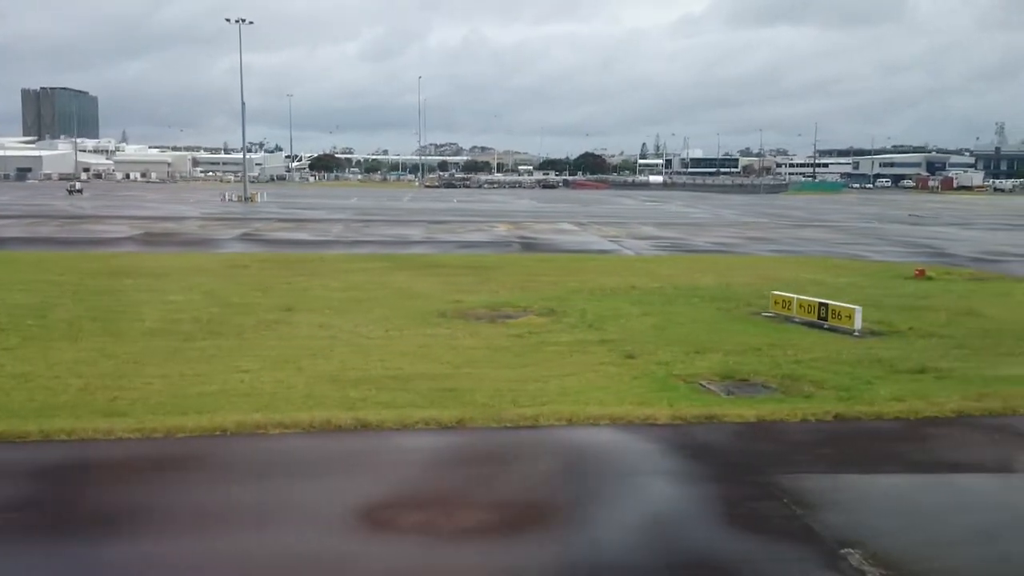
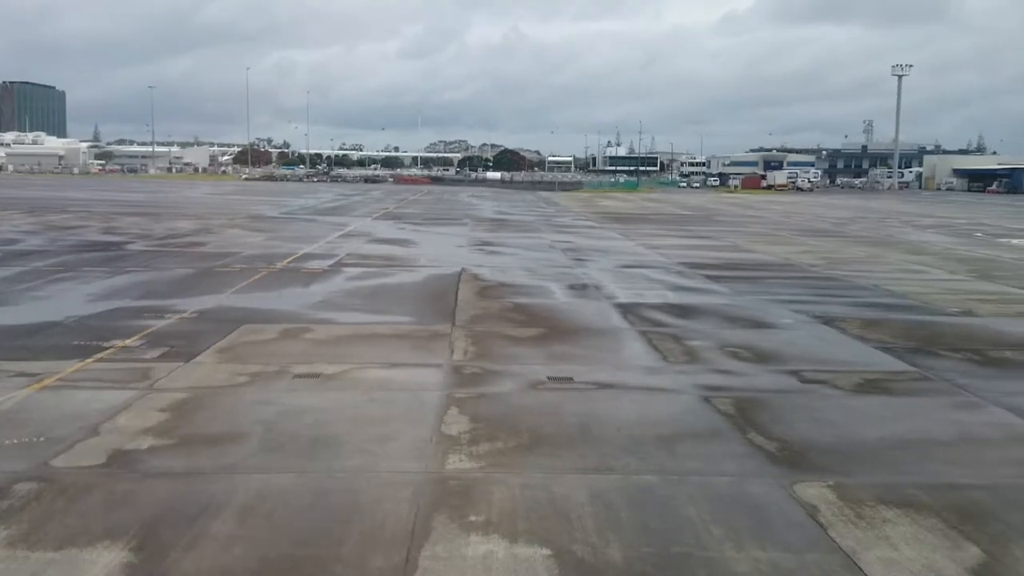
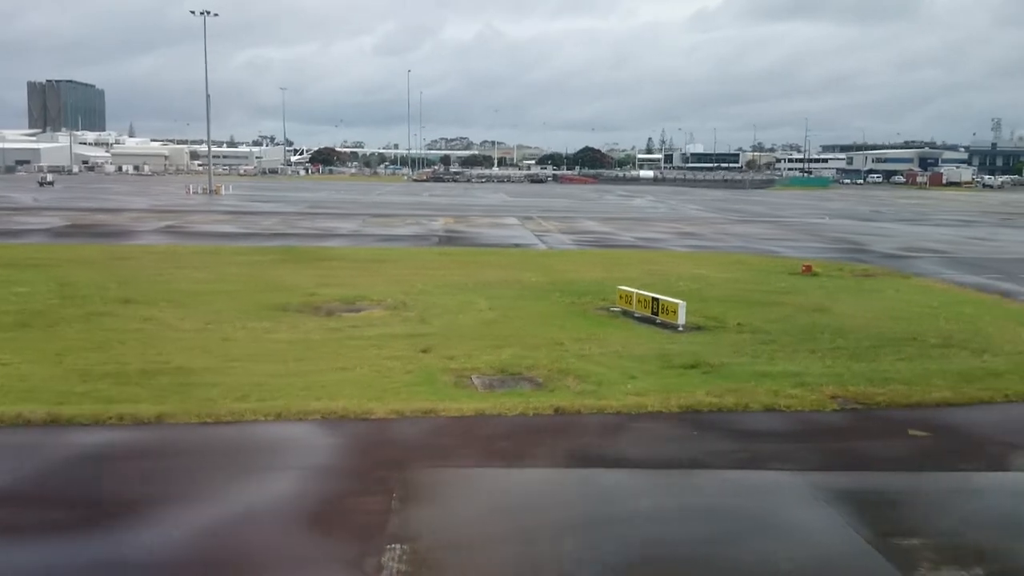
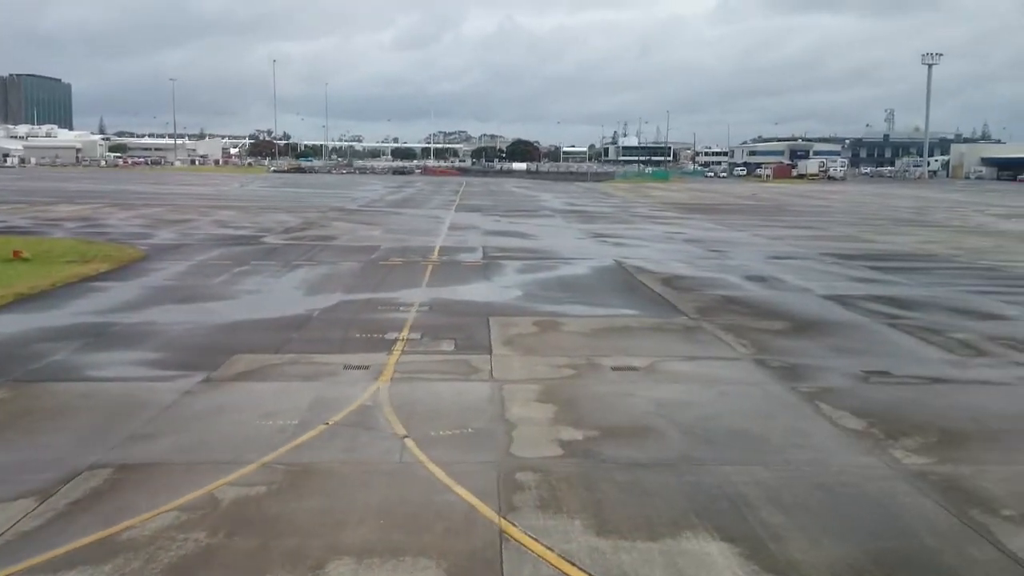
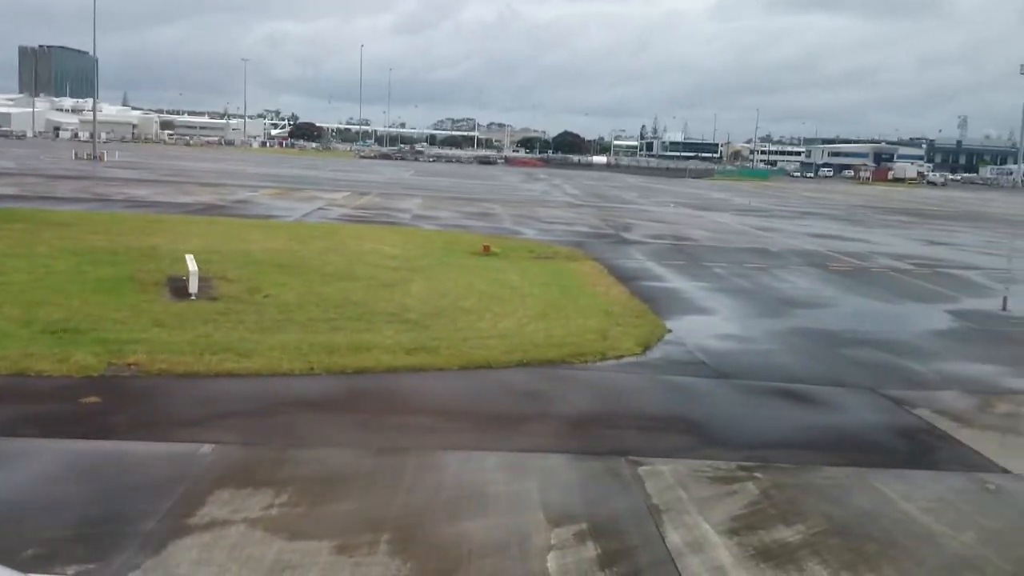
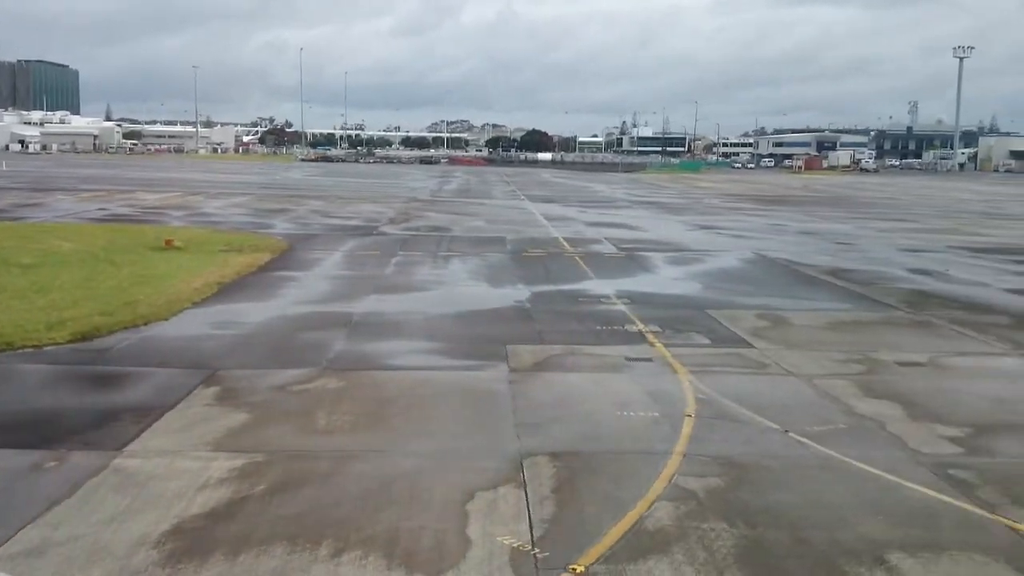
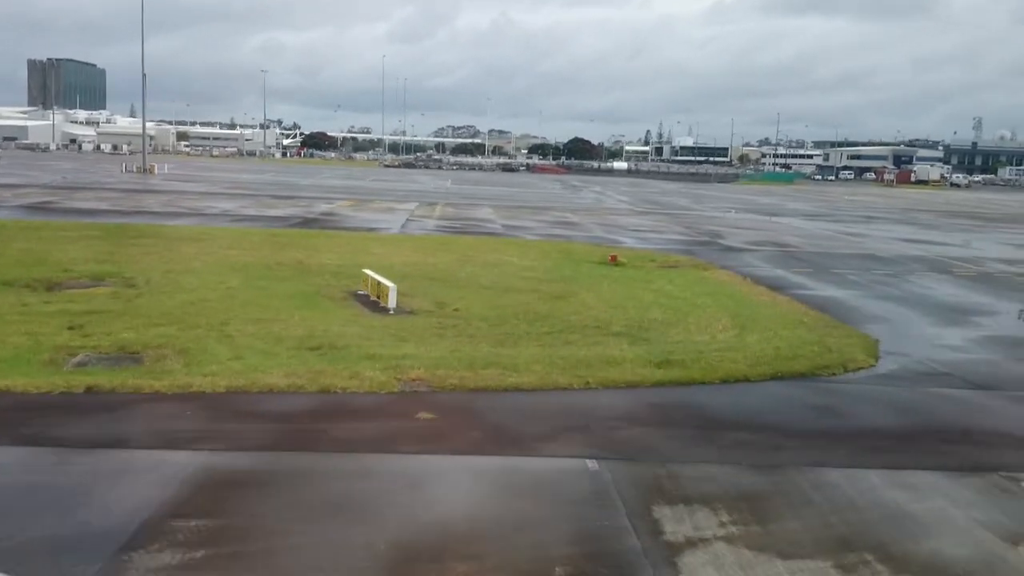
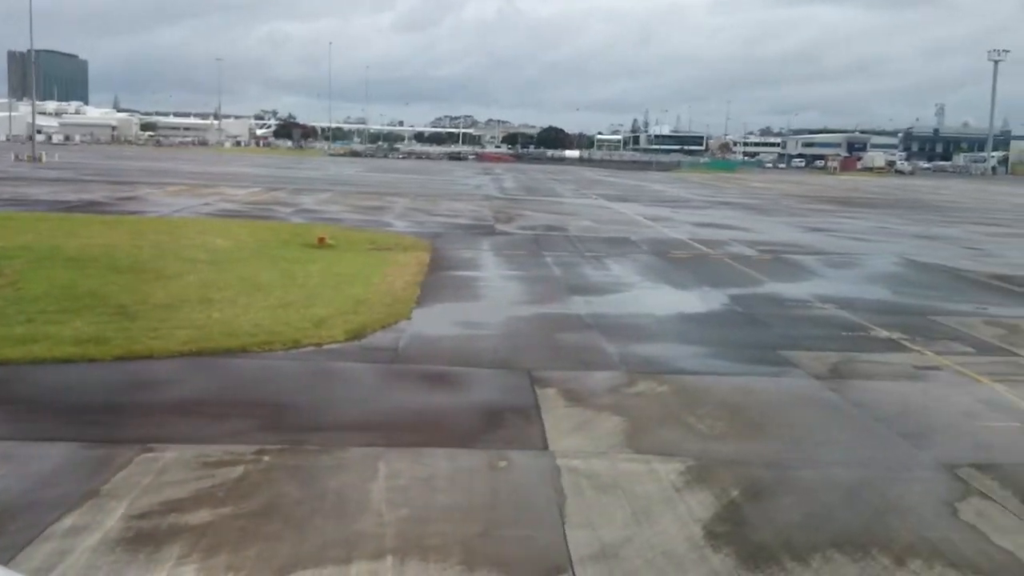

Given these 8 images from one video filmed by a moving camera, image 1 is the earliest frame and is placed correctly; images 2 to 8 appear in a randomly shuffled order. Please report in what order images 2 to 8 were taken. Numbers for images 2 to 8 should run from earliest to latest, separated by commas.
3, 7, 5, 8, 6, 4, 2
